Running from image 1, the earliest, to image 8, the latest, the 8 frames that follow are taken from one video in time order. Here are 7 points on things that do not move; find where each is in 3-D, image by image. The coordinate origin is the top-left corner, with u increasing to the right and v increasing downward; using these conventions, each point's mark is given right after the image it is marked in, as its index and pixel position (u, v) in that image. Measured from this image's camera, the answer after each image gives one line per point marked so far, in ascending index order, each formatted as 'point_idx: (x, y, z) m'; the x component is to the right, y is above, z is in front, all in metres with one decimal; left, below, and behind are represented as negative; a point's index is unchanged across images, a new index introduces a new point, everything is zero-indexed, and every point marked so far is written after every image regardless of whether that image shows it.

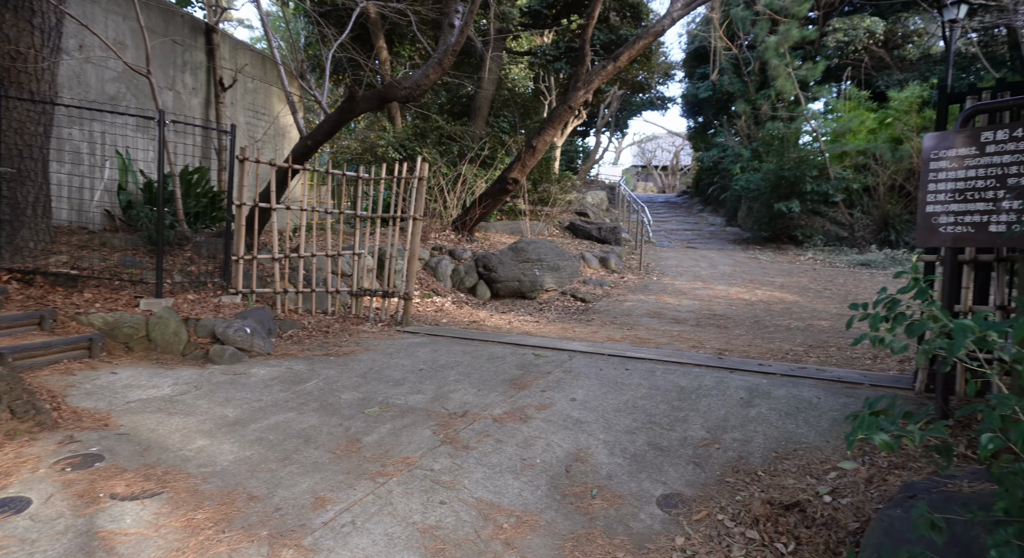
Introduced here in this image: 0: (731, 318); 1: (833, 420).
0: (+2.6, -0.5, +8.0) m
1: (+2.0, -0.9, +4.1) m
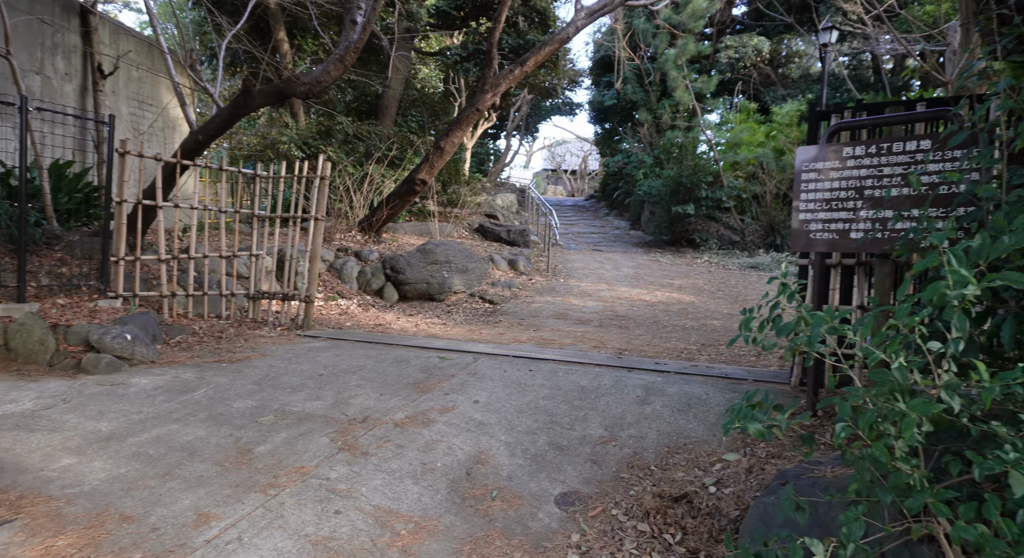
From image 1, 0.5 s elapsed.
0: (+1.5, -0.5, +8.3) m
1: (+1.3, -0.9, +4.3) m
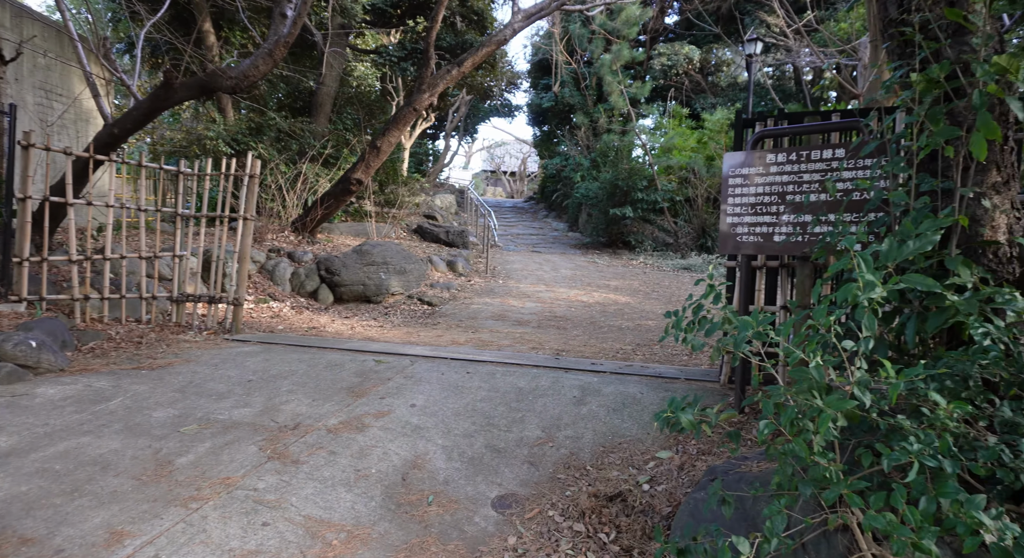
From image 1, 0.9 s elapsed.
0: (+0.7, -0.5, +8.4) m
1: (+0.9, -0.9, +4.4) m
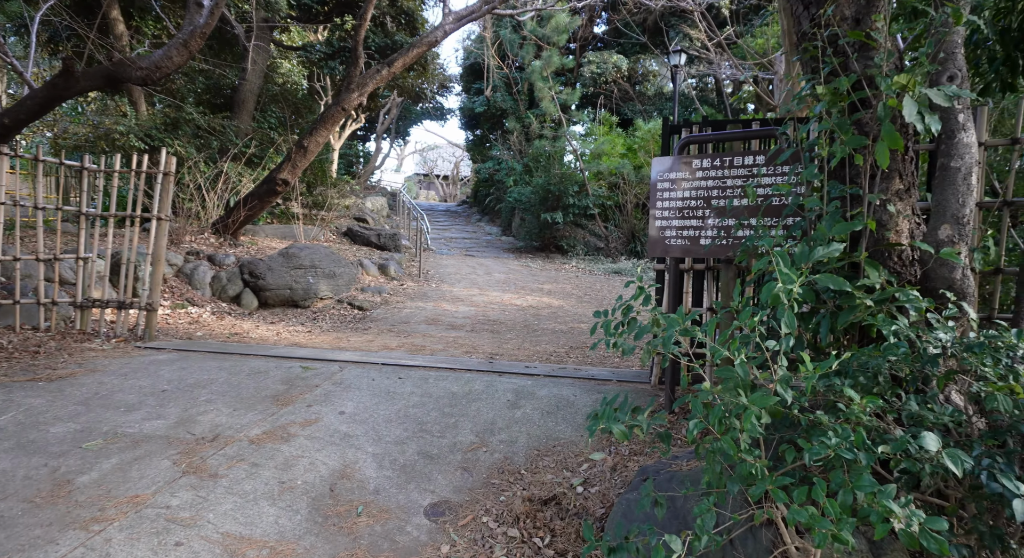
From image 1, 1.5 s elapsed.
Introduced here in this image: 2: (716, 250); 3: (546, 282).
0: (-0.1, -0.6, +8.3) m
1: (+0.5, -0.9, +4.4) m
2: (+1.3, +0.2, +4.3) m
3: (+0.6, -0.1, +12.1) m
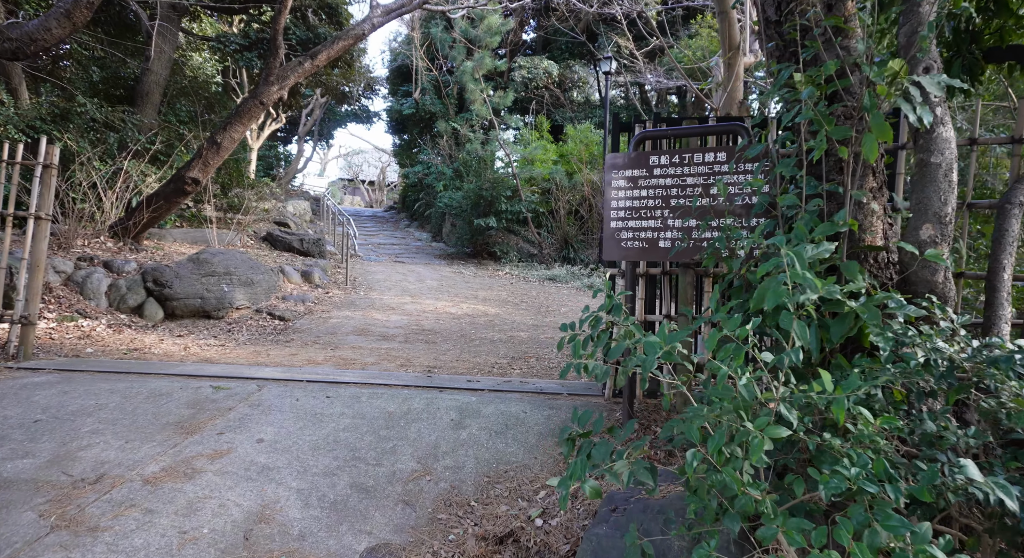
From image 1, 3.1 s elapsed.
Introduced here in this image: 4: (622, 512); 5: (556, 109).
0: (-0.9, -0.6, +7.8) m
1: (+0.2, -0.9, +4.0) m
2: (+1.0, +0.2, +4.0) m
3: (-0.5, -0.2, +11.6) m
4: (+0.5, -1.0, +2.9) m
5: (+1.3, +4.9, +19.2) m
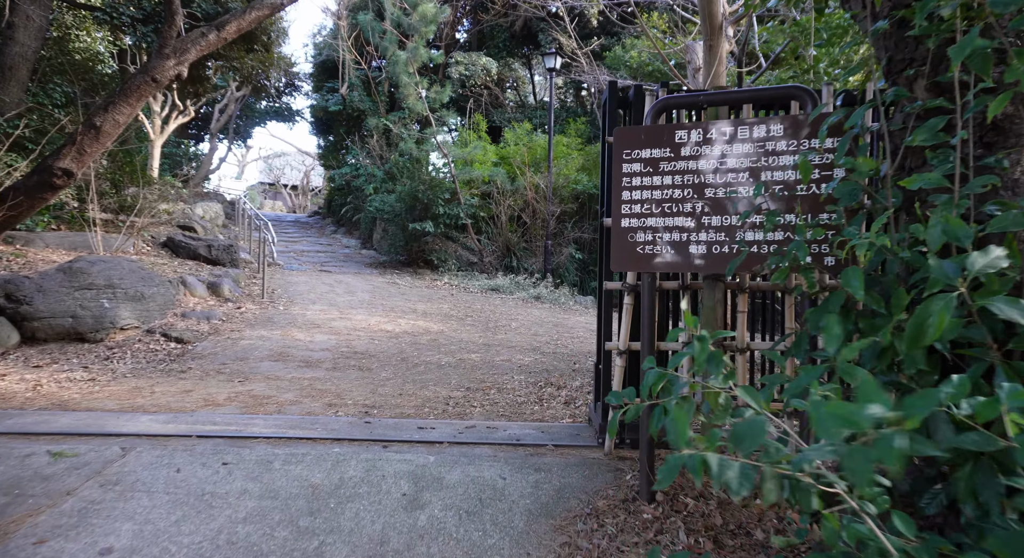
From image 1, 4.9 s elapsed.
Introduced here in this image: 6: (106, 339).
0: (-1.4, -0.8, +6.6) m
1: (+0.1, -1.0, +2.8) m
2: (+0.9, +0.1, +3.0) m
3: (-1.4, -0.4, +10.4) m
4: (+0.5, -1.1, +1.8) m
5: (-0.4, +4.6, +18.1) m
6: (-3.9, -0.6, +6.4) m
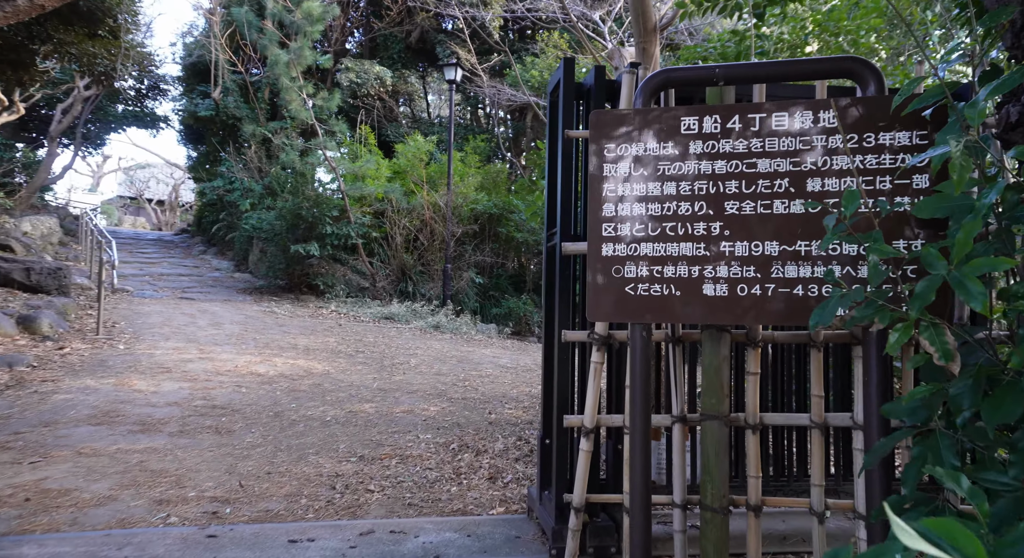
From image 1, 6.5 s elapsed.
0: (-2.1, -1.0, +5.2) m
1: (-0.1, -1.2, +1.7) m
2: (+0.7, -0.1, +2.0) m
3: (-2.8, -0.8, +8.9) m
4: (+0.5, -1.2, +0.7) m
5: (-3.1, +4.0, +16.9) m
6: (-4.6, -0.8, +4.6) m
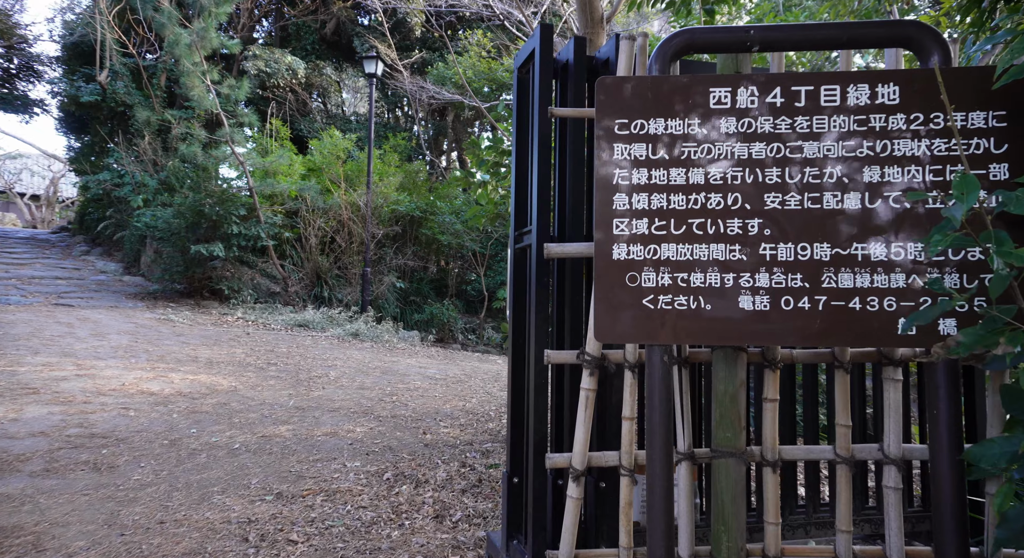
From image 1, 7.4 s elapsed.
0: (-2.5, -1.1, +4.3) m
1: (-0.1, -1.2, +1.2) m
2: (+0.7, -0.1, +1.6) m
3: (-3.7, -0.8, +8.0) m
4: (+0.7, -1.2, +0.2) m
5: (-5.0, +3.9, +15.9) m
6: (-4.9, -0.8, +3.5) m
